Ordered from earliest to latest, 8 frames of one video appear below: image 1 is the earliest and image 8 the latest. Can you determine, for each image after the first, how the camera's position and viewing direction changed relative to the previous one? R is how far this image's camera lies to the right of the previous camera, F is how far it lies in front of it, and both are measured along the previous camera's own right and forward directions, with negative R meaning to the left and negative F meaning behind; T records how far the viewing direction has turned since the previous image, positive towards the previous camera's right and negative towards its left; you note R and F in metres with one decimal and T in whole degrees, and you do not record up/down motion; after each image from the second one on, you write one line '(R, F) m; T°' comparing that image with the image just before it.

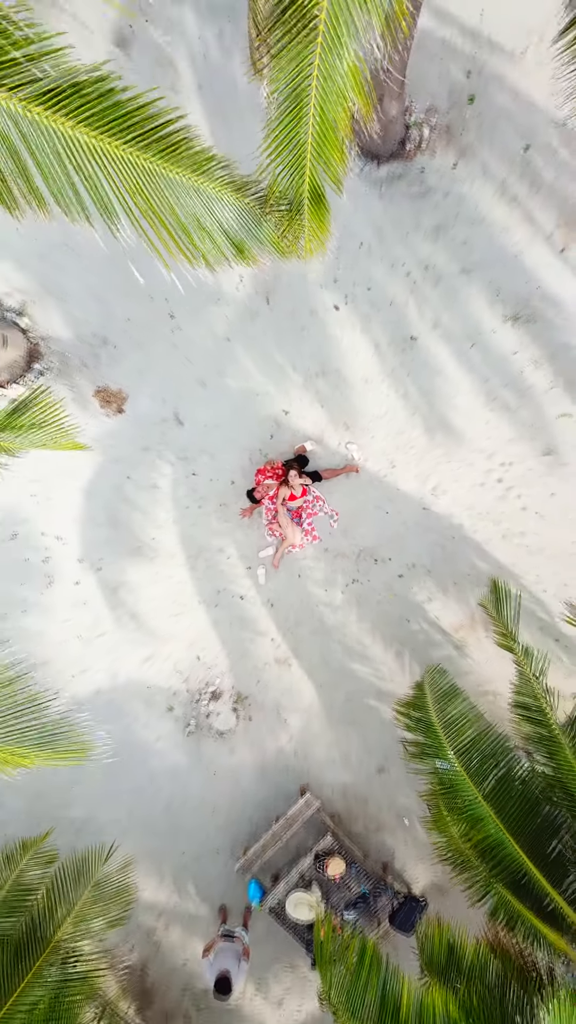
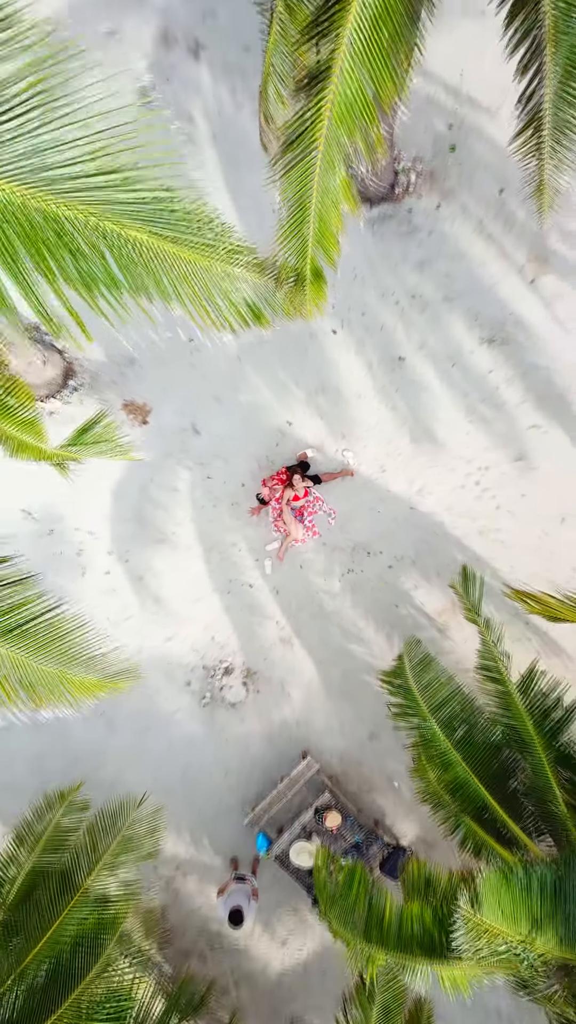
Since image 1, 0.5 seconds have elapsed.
(0.0, -0.5) m; 0°
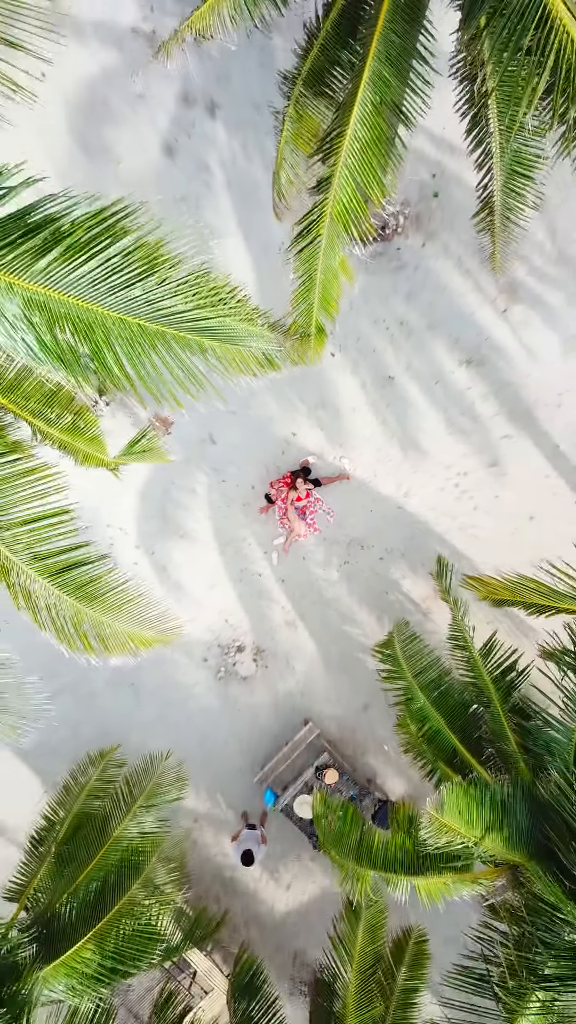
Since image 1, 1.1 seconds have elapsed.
(0.0, -0.7) m; 0°
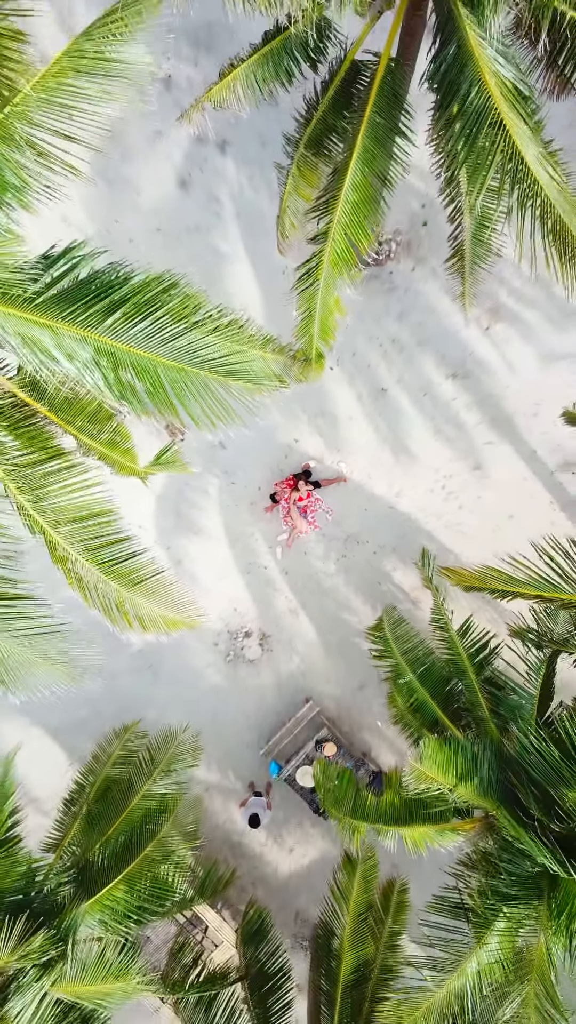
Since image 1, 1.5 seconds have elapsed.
(0.0, -0.5) m; 0°
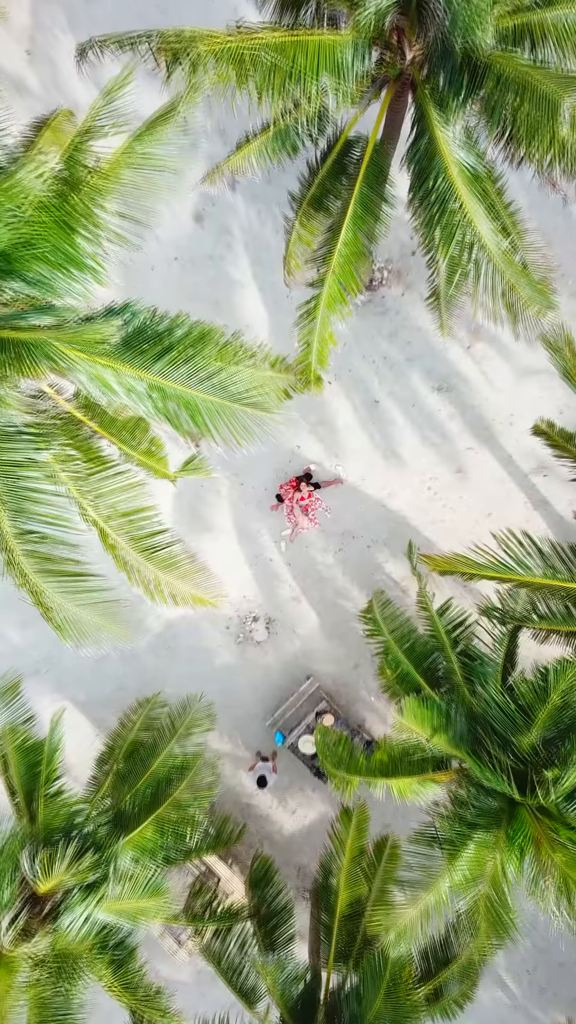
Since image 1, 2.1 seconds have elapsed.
(0.0, -0.7) m; 0°
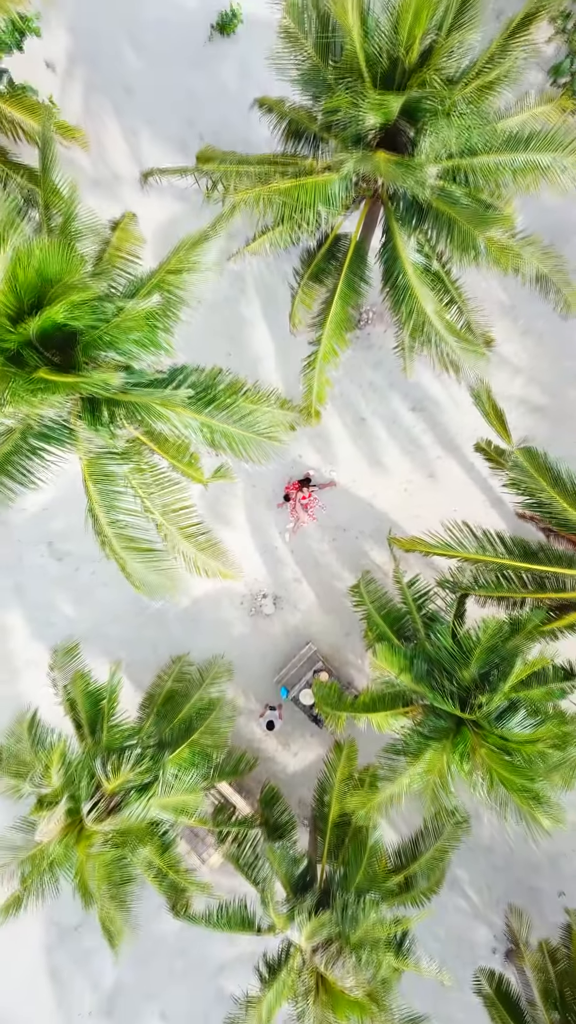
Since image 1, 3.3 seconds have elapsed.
(0.0, -1.4) m; 0°
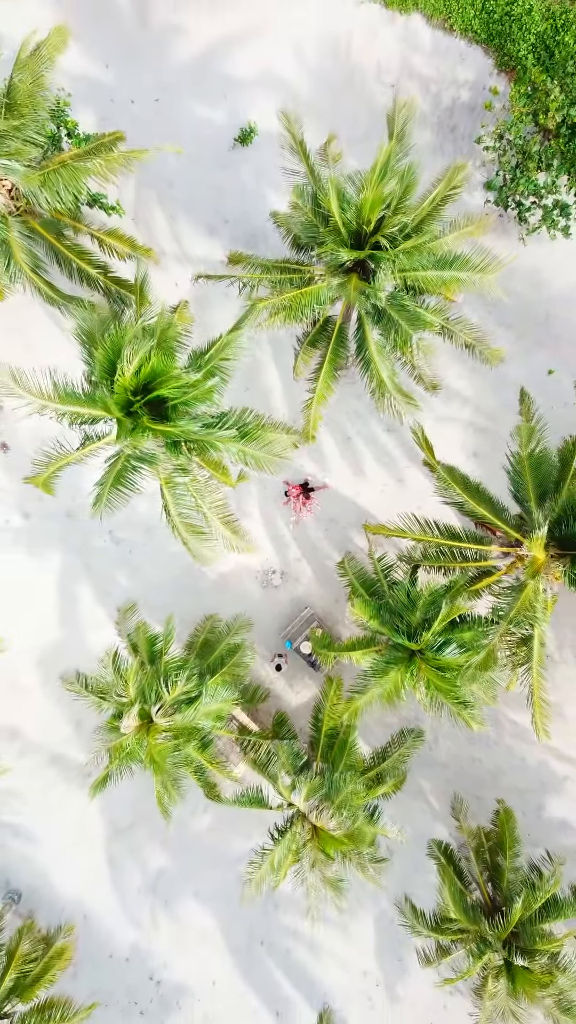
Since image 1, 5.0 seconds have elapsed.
(0.0, -2.4) m; 0°
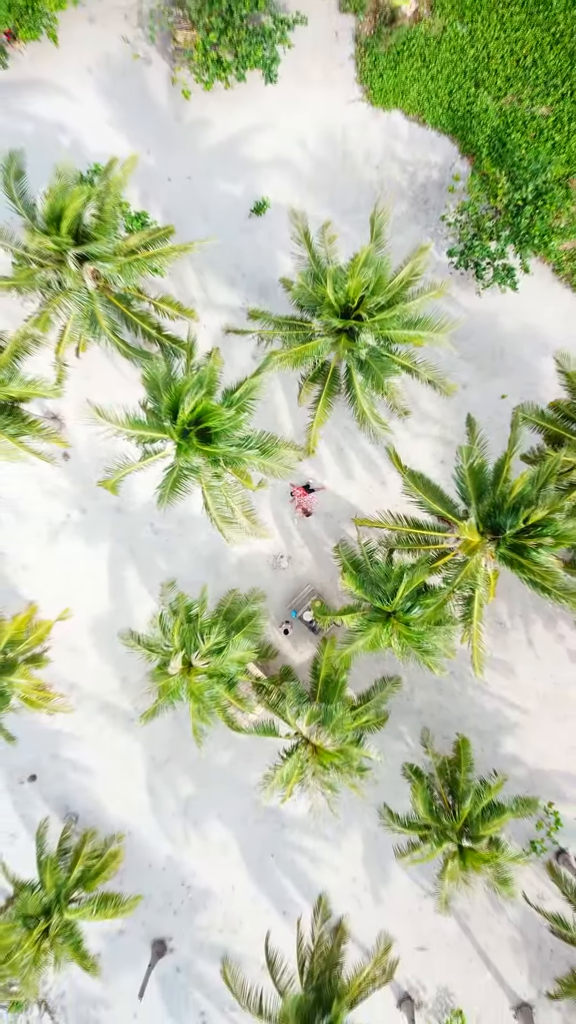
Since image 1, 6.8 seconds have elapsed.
(-0.1, -2.5) m; 0°
